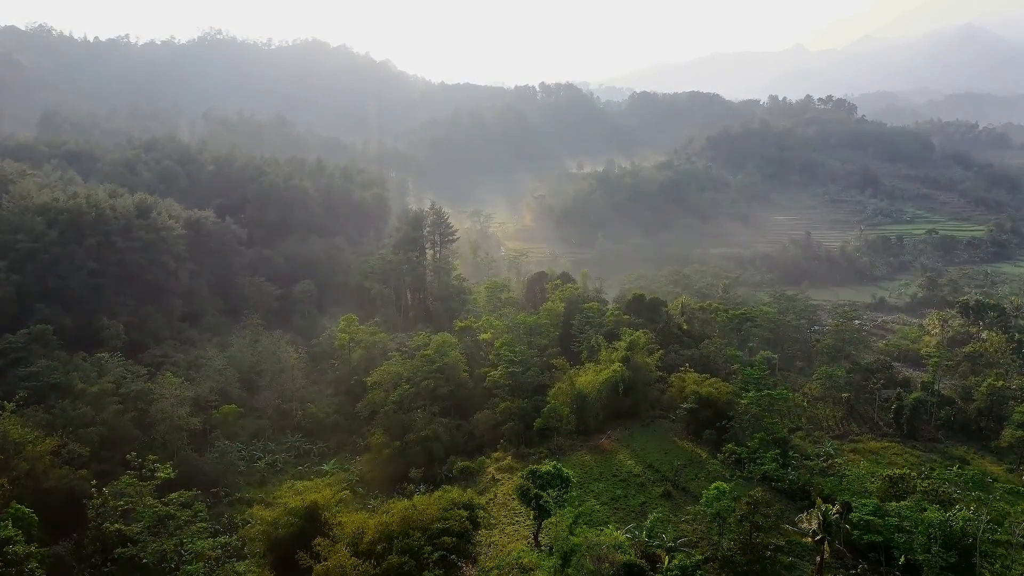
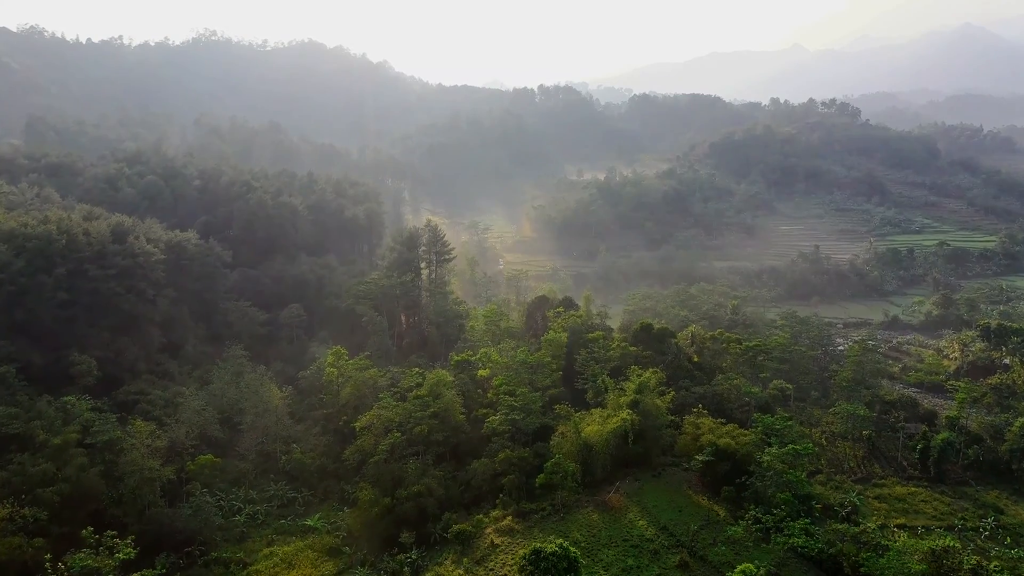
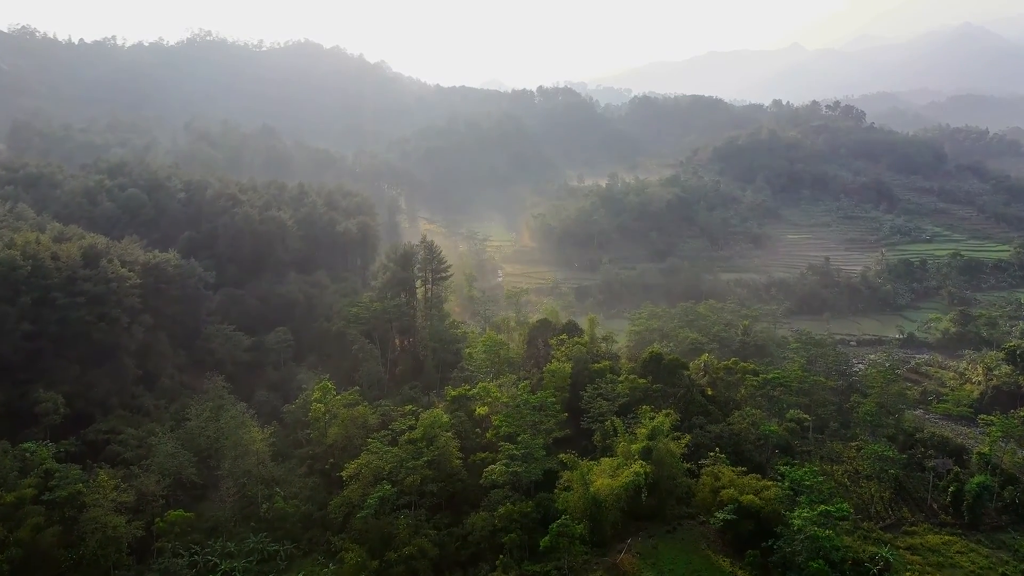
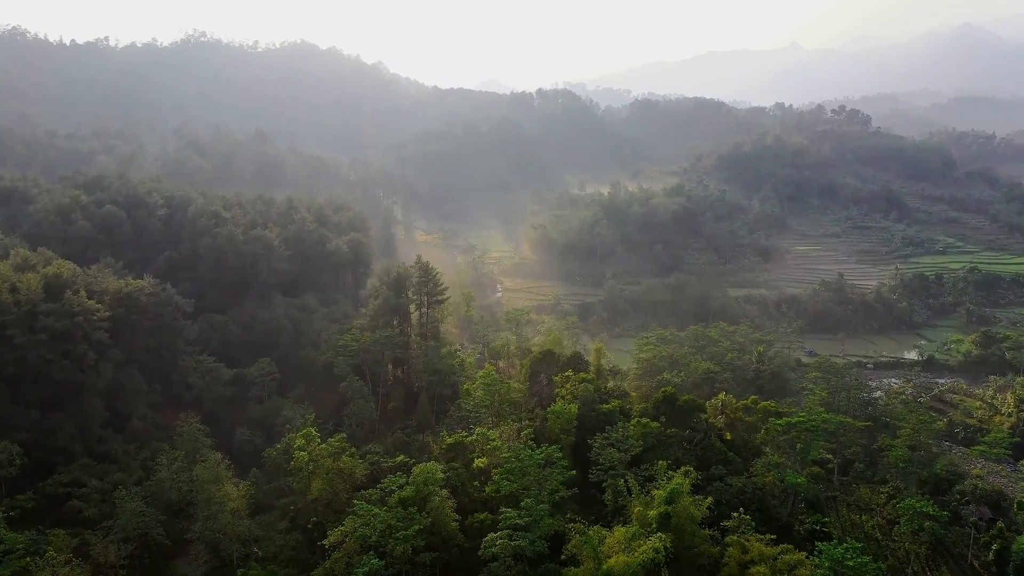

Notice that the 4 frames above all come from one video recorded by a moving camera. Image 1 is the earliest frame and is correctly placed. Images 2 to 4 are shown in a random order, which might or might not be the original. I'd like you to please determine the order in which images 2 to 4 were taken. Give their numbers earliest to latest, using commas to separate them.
2, 3, 4
